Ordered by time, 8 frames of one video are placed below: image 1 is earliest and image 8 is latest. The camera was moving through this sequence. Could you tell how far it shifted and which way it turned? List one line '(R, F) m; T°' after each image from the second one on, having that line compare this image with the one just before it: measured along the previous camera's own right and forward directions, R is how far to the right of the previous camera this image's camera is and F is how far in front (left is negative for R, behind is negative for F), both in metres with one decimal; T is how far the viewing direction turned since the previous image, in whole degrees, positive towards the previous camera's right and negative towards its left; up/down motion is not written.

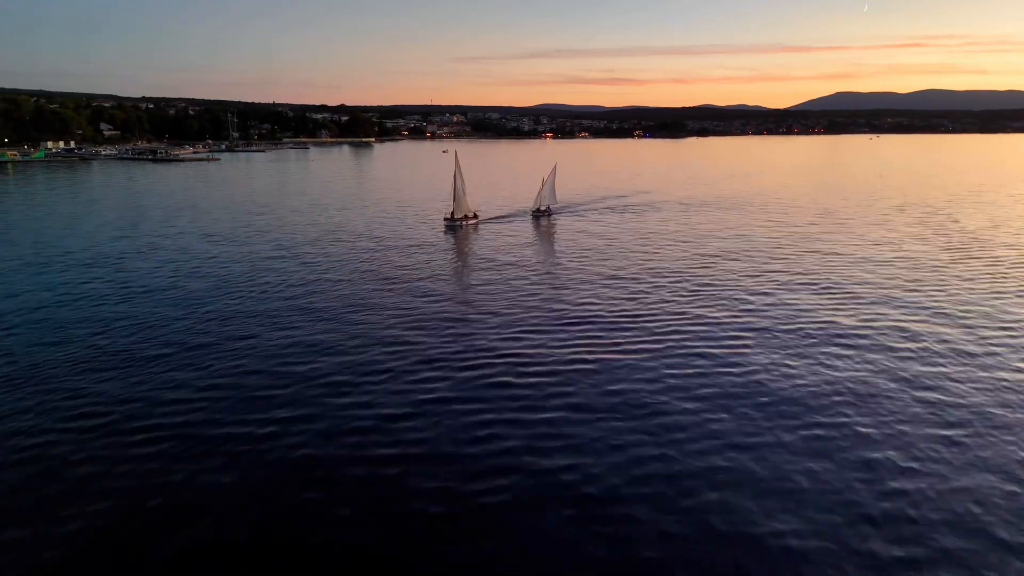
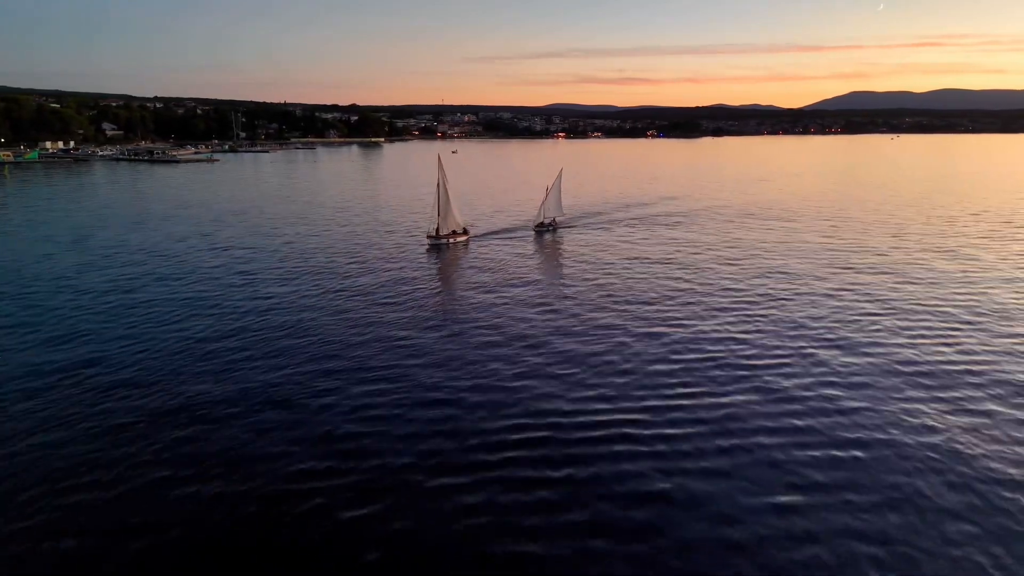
(+1.0, +9.7) m; -1°
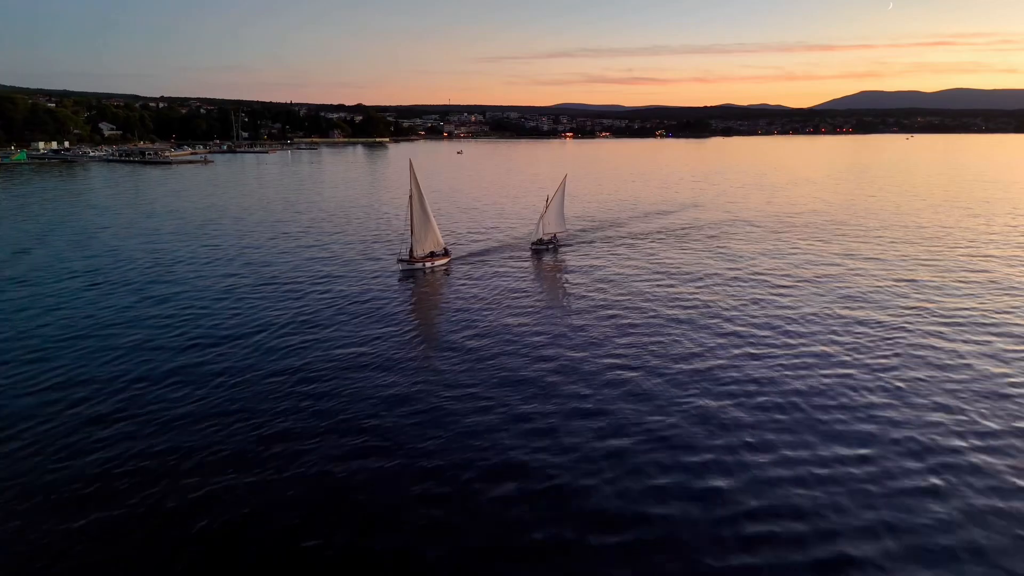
(+0.9, +9.3) m; -1°
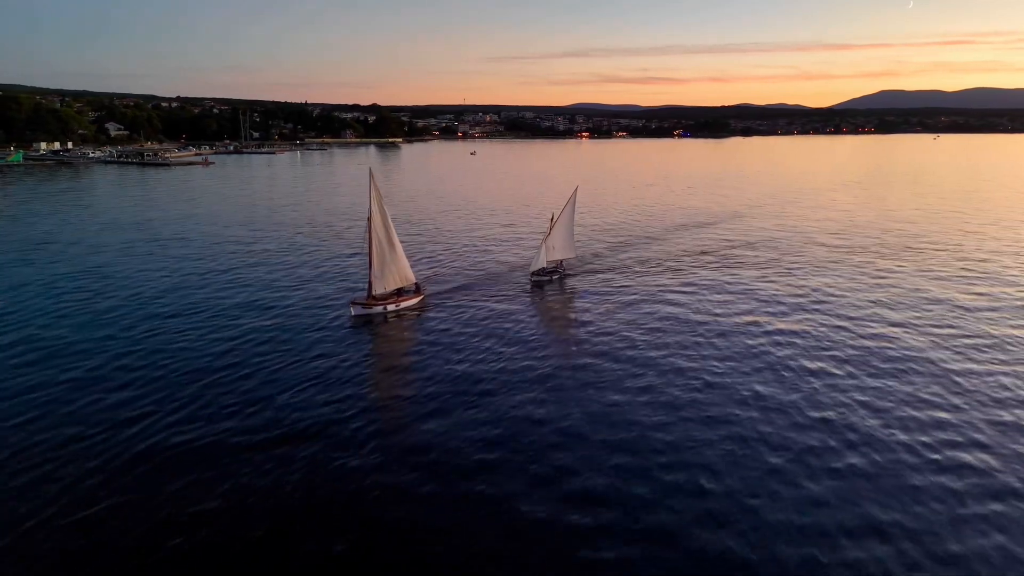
(+1.0, +10.2) m; -1°
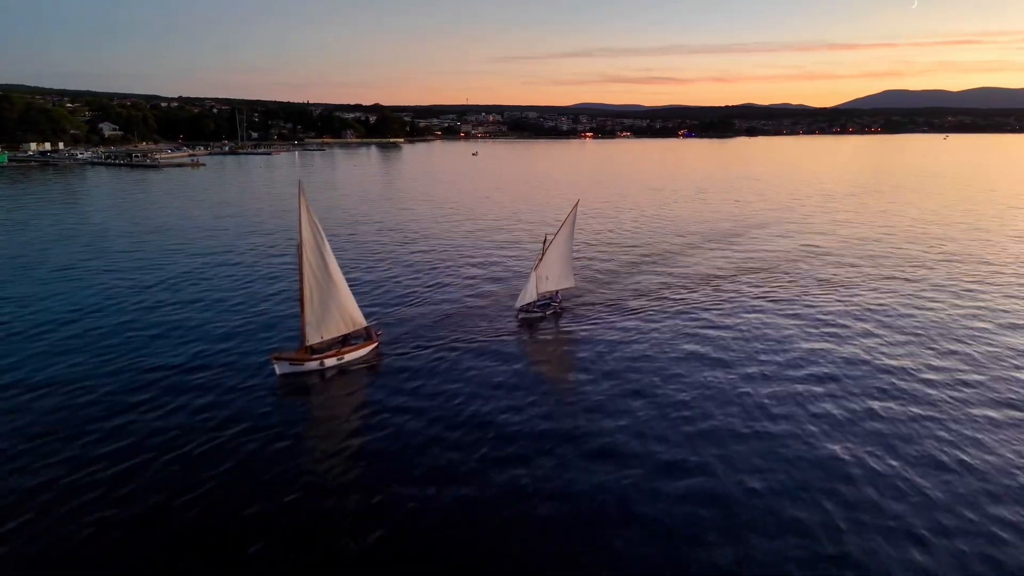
(+0.8, +7.2) m; 0°
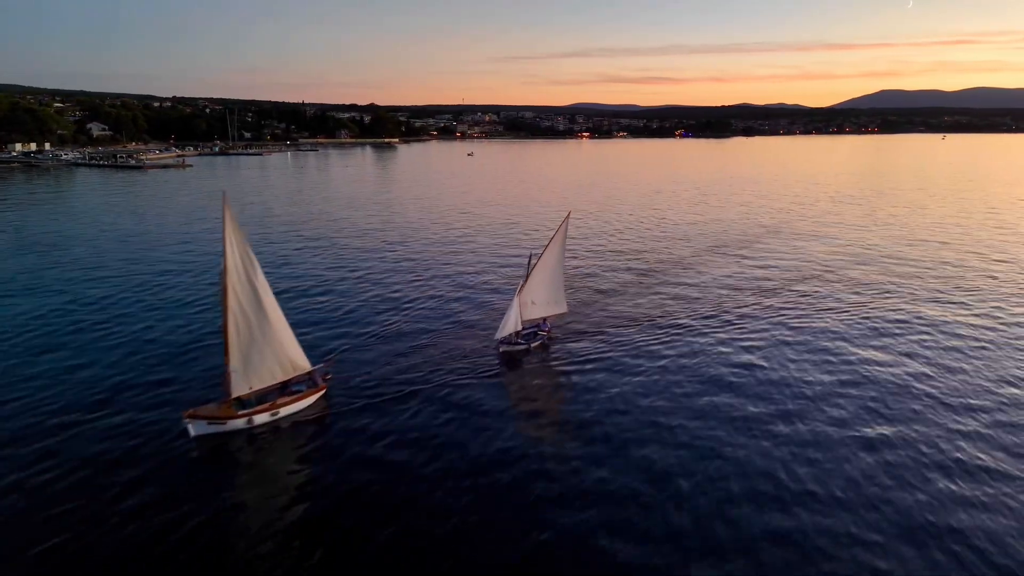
(+0.6, +4.5) m; 0°
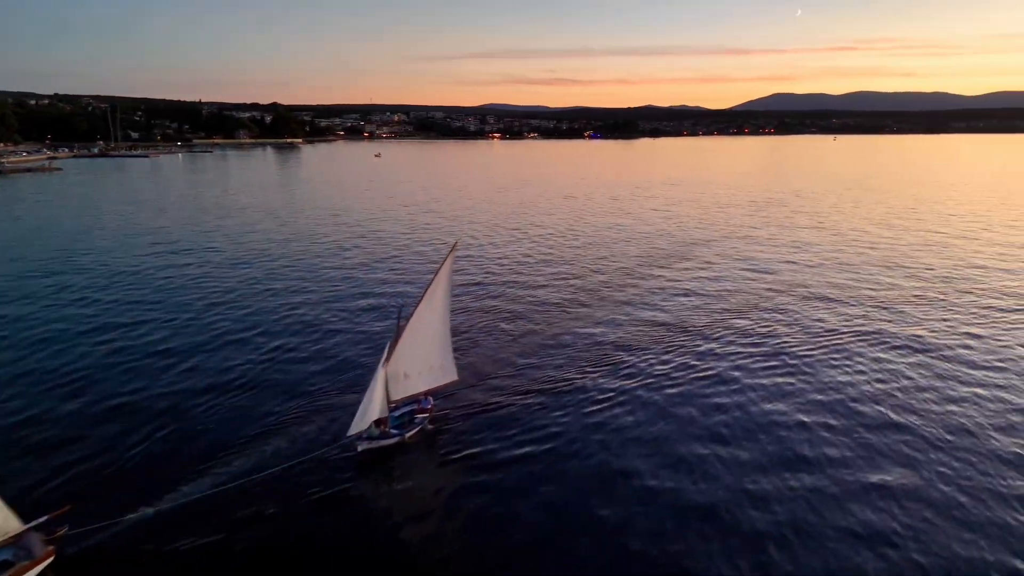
(+1.3, +7.4) m; +7°
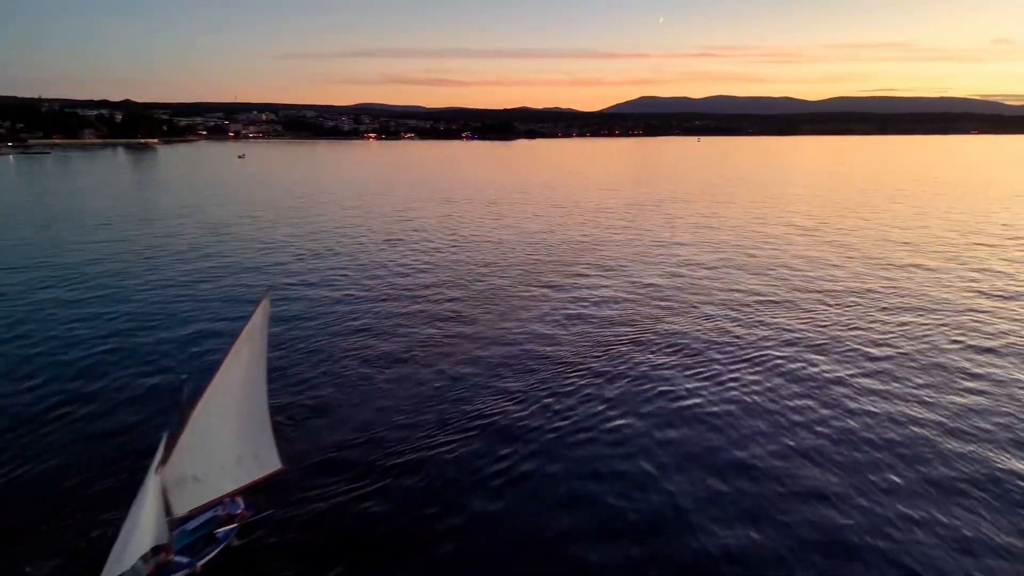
(+0.9, +4.6) m; +9°
